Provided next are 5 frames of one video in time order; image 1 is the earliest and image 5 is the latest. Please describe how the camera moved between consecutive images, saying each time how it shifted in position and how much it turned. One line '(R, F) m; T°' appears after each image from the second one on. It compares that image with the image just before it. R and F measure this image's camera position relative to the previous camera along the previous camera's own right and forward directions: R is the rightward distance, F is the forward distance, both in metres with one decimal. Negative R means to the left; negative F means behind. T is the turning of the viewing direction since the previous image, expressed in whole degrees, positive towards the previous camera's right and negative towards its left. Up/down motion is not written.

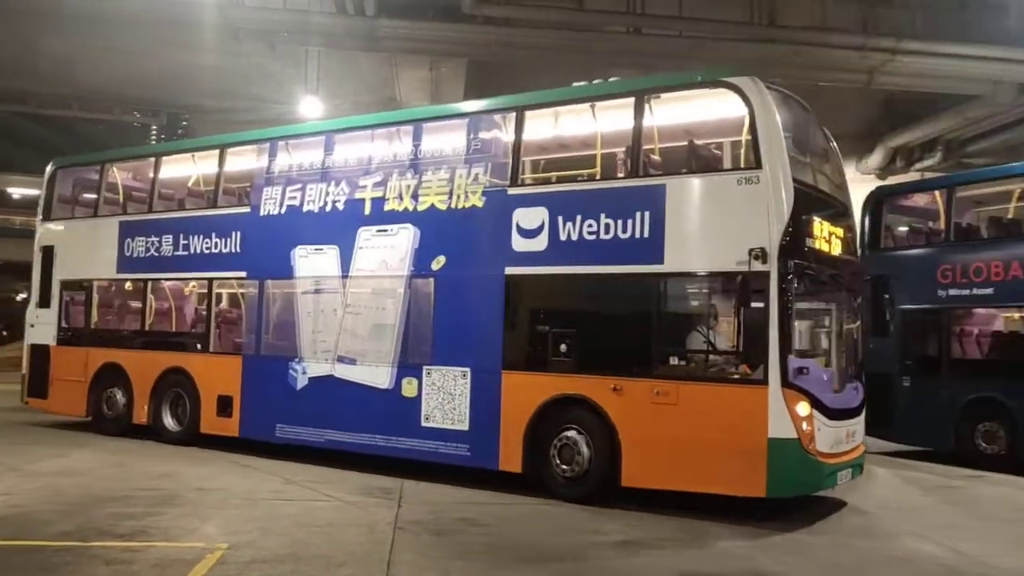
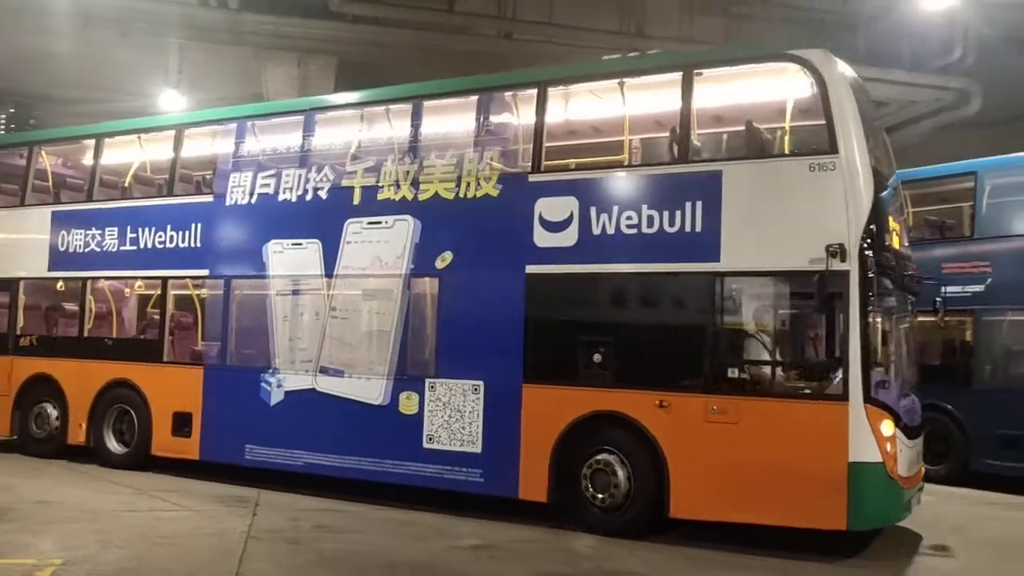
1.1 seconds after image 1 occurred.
(-0.8, +1.1) m; +5°
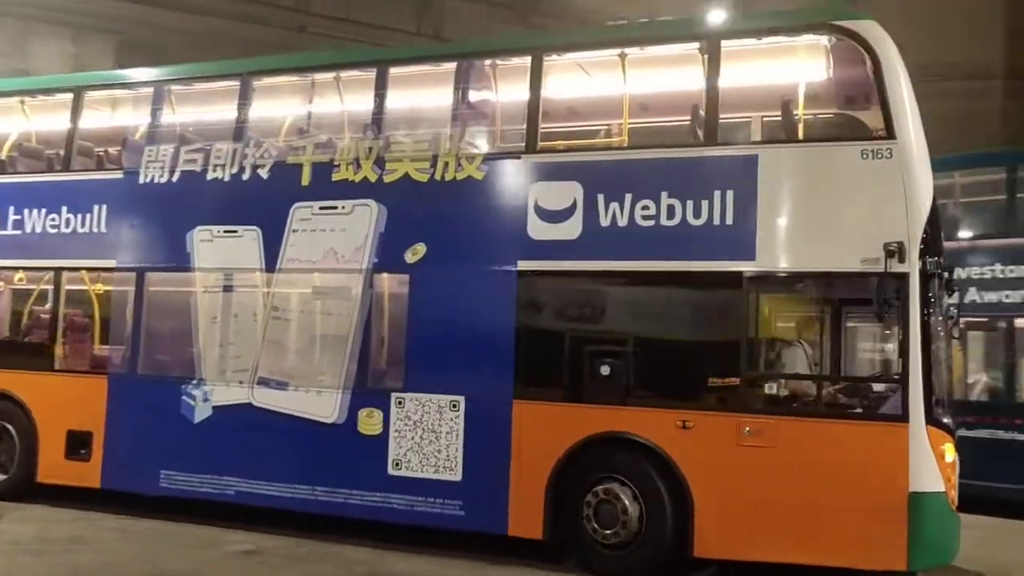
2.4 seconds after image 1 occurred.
(-0.7, +1.1) m; +8°
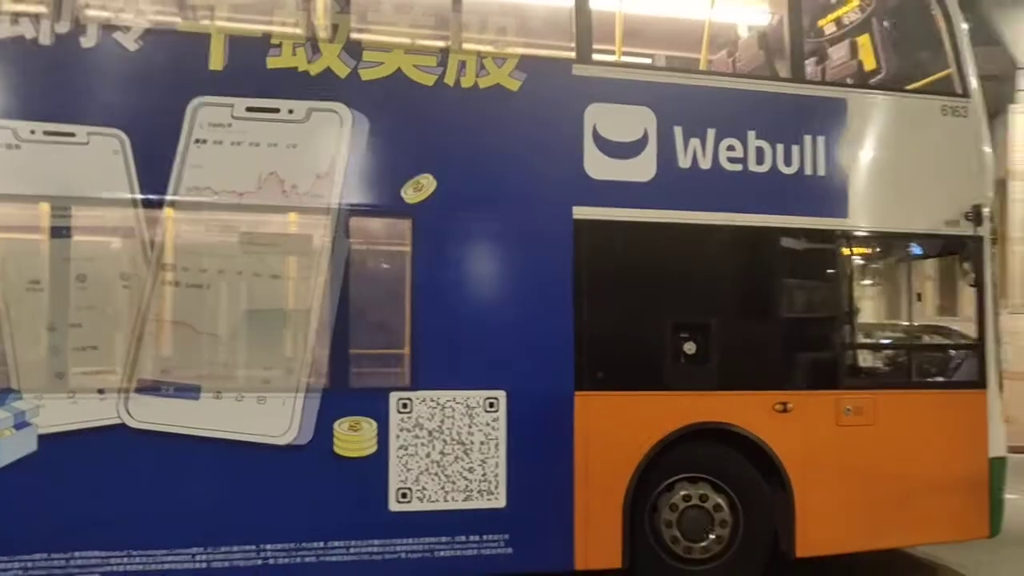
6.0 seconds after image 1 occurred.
(-2.9, +2.5) m; +35°
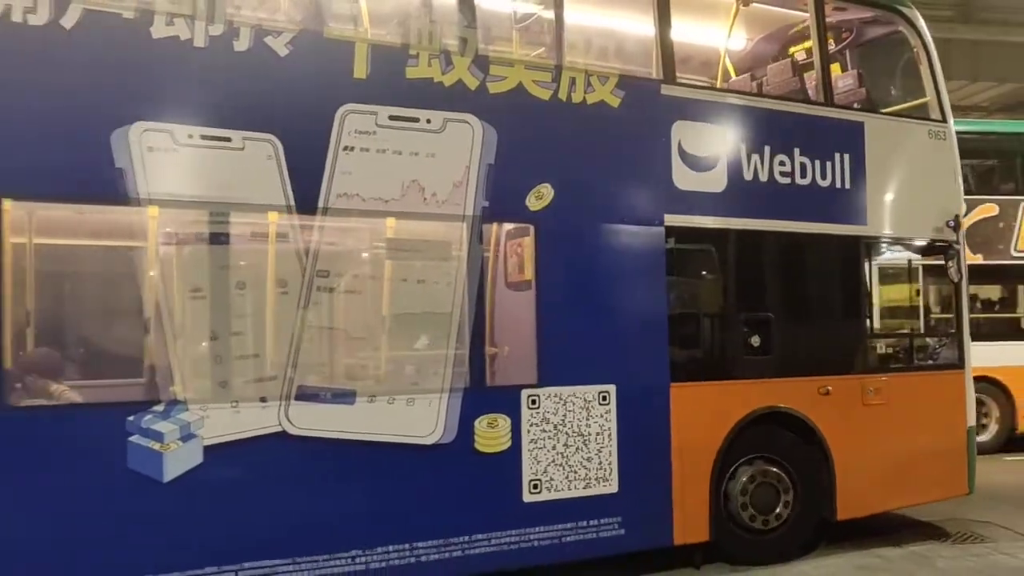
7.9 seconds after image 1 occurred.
(-1.7, -0.1) m; +14°
